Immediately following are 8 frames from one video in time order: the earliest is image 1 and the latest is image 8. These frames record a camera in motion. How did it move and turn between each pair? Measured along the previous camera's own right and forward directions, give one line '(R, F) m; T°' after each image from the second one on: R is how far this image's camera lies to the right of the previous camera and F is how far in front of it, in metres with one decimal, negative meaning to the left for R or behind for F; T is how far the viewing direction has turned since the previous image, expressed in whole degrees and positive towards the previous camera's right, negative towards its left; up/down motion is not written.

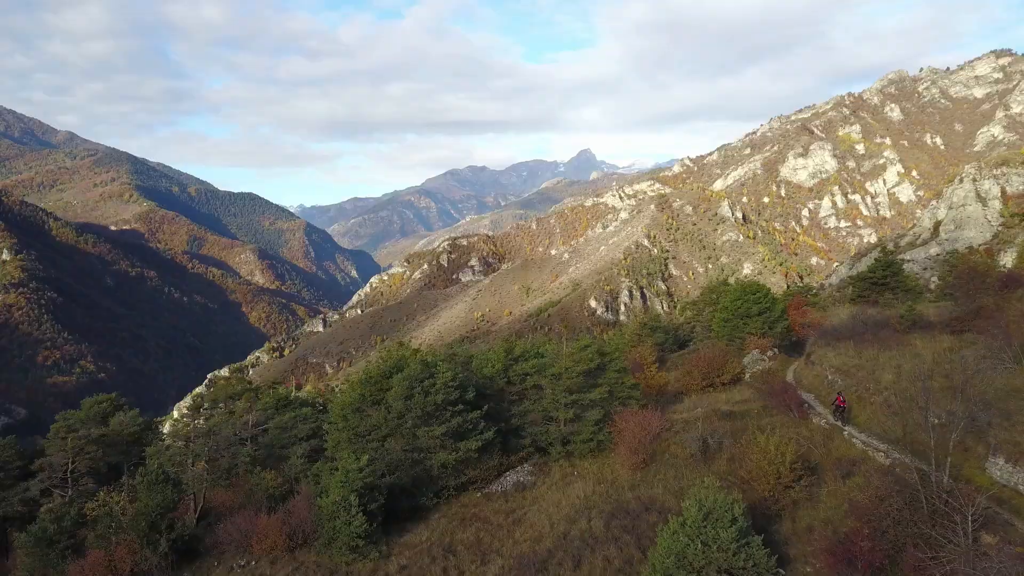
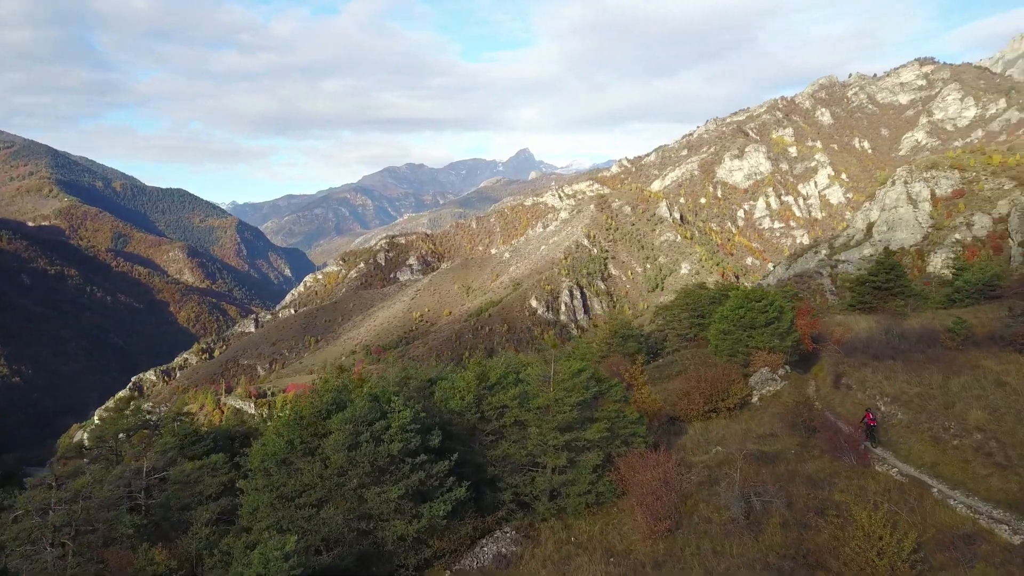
(-1.5, +9.0) m; +4°
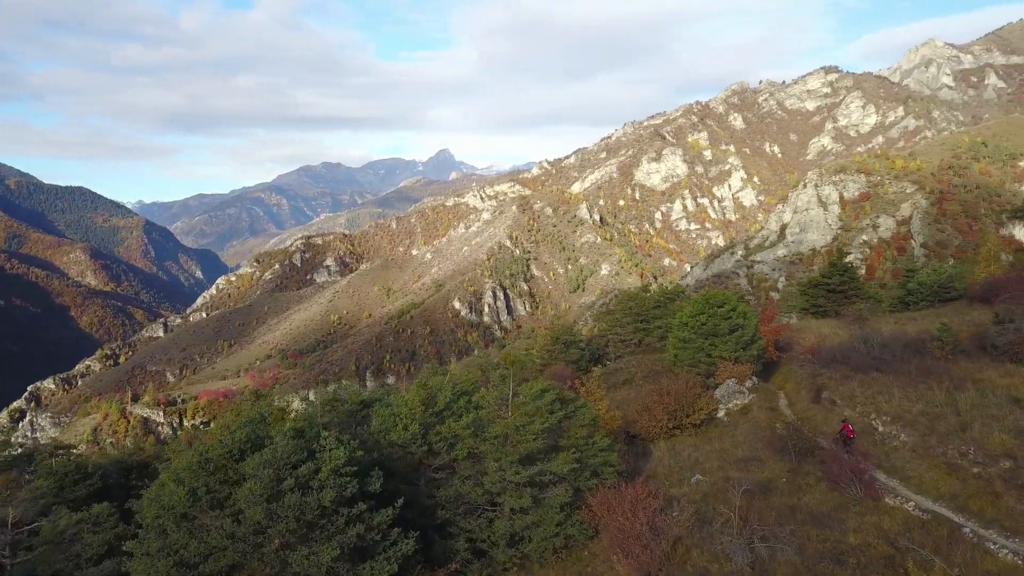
(-1.1, +4.9) m; +6°
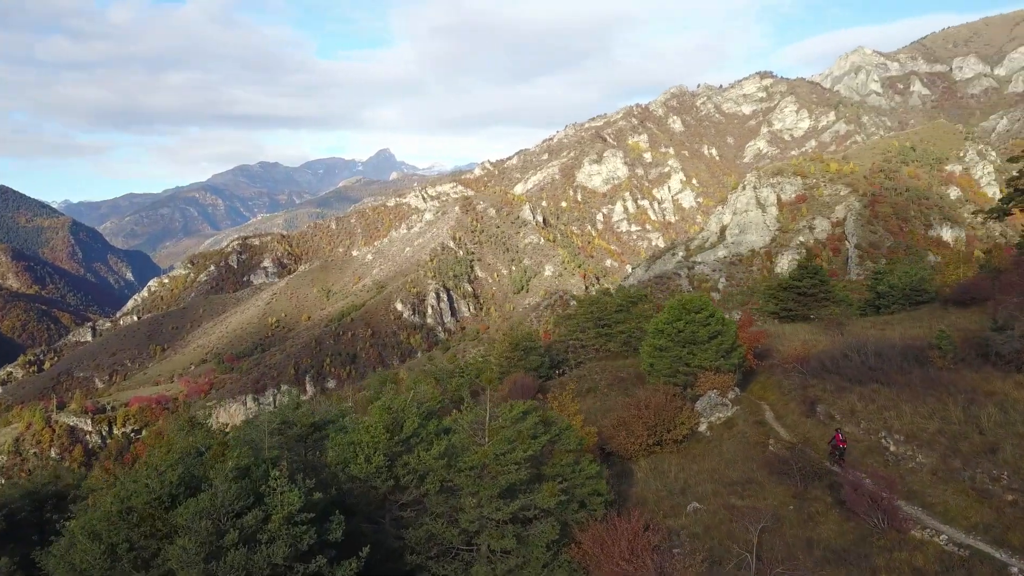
(-1.1, +3.4) m; +4°
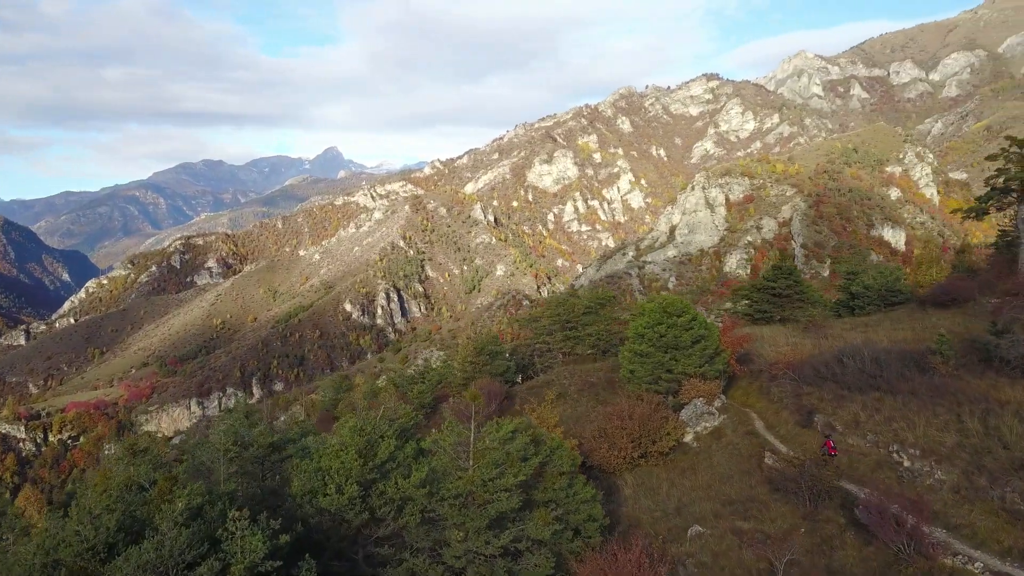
(-1.0, +2.6) m; +4°
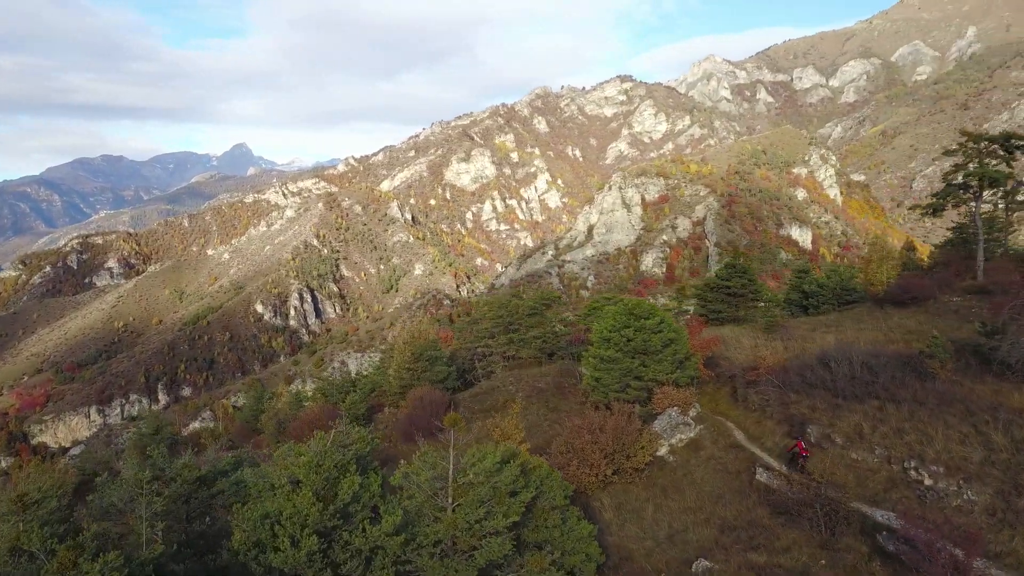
(-1.6, +3.6) m; +6°
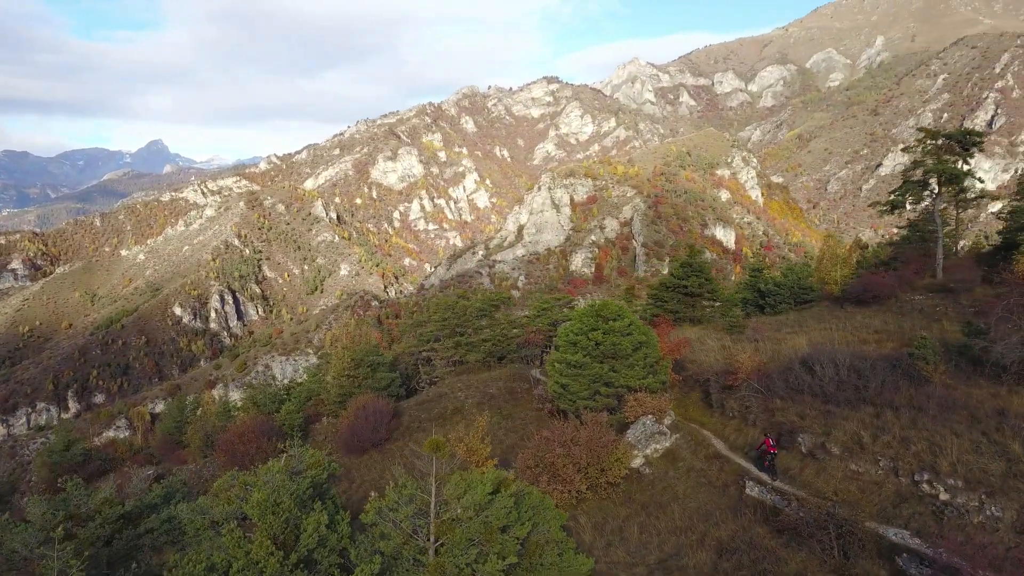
(-1.3, +2.7) m; +5°
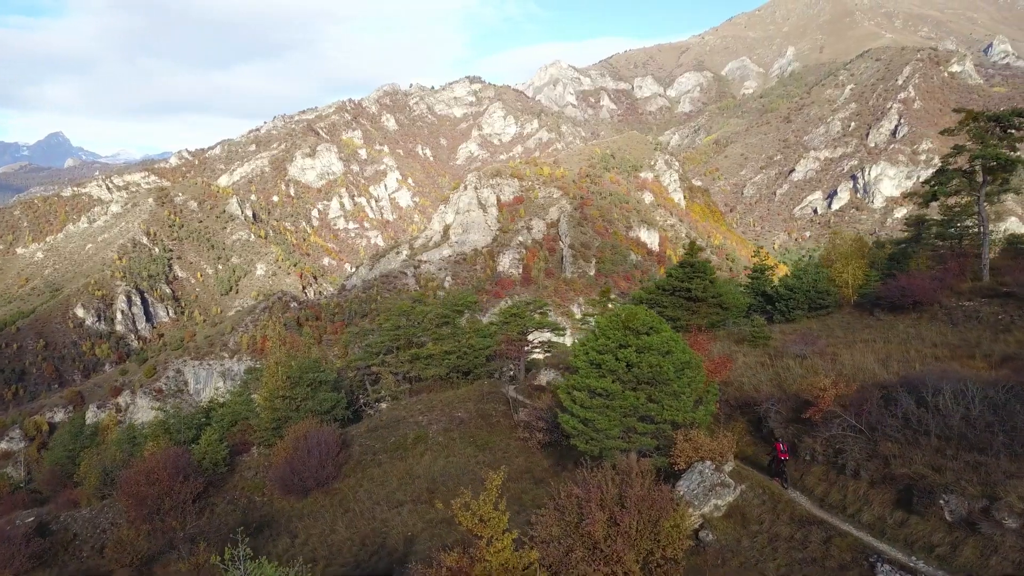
(-2.6, +7.9) m; +6°
